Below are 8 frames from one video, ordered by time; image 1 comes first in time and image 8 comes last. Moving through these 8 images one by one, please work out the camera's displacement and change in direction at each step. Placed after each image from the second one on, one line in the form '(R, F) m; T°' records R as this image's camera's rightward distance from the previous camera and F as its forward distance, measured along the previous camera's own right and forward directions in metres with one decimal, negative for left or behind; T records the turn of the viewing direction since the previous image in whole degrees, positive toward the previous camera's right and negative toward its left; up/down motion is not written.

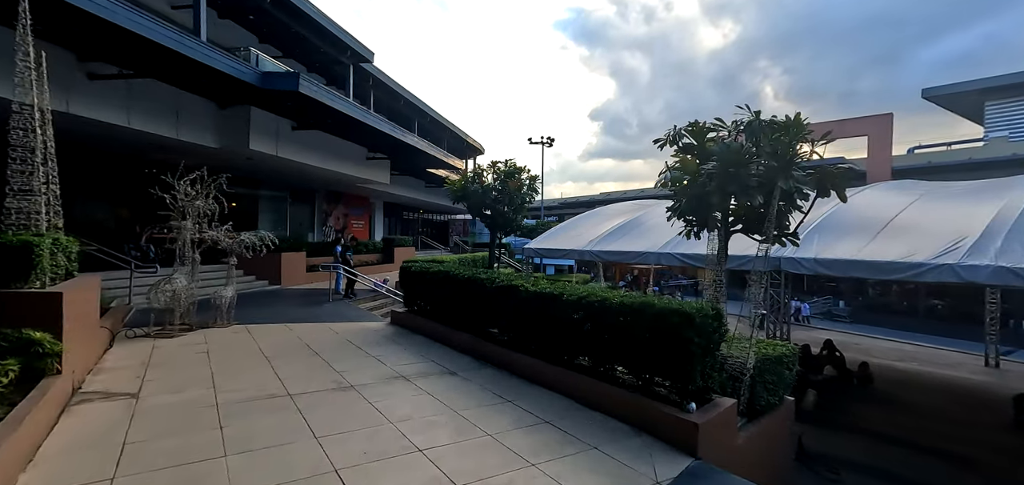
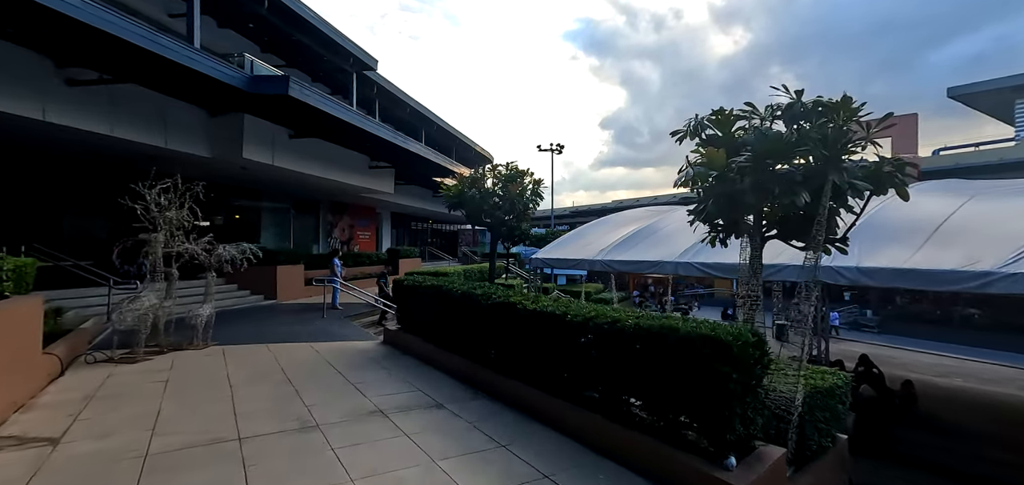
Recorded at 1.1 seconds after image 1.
(+0.2, +0.7) m; -2°
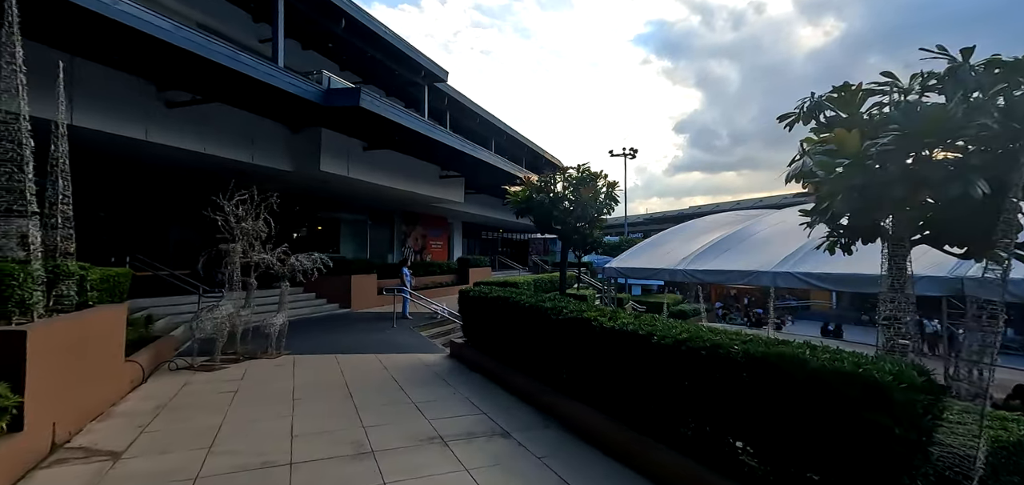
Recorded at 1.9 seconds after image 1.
(0.0, +0.6) m; -9°
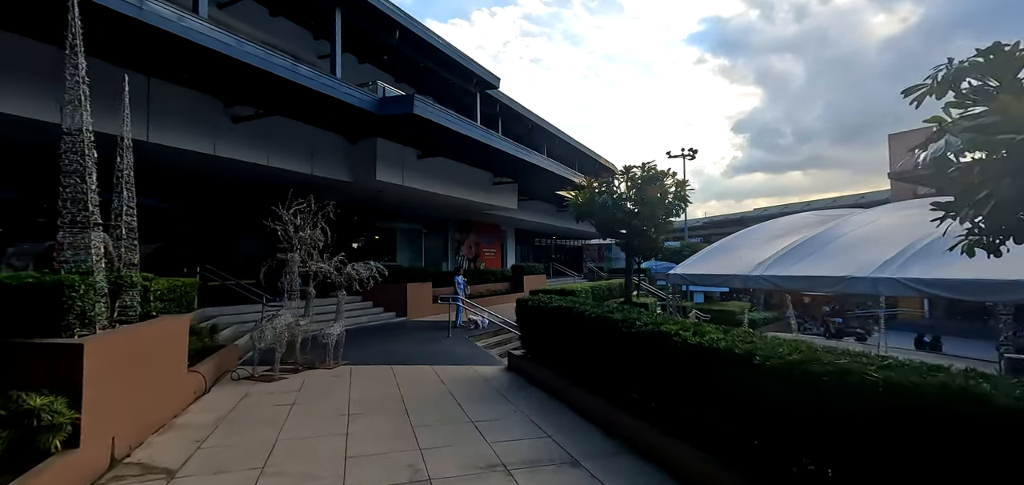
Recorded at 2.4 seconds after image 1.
(-0.1, +0.4) m; -7°
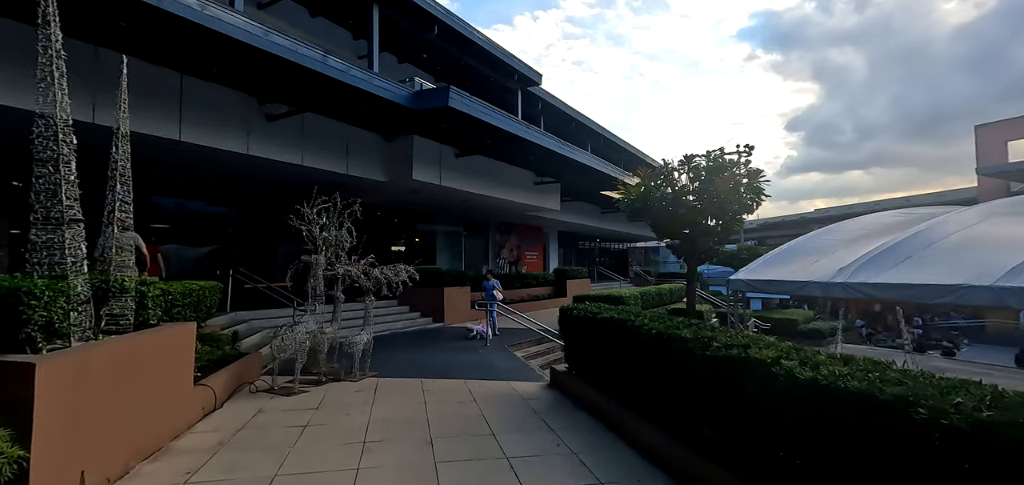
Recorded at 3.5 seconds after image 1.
(0.0, +0.8) m; -6°
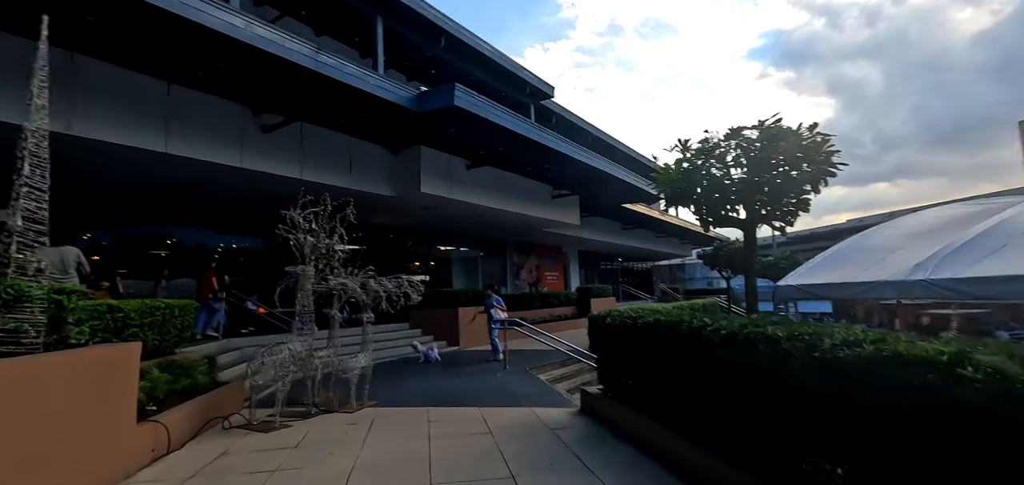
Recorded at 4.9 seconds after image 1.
(0.0, +0.9) m; -3°
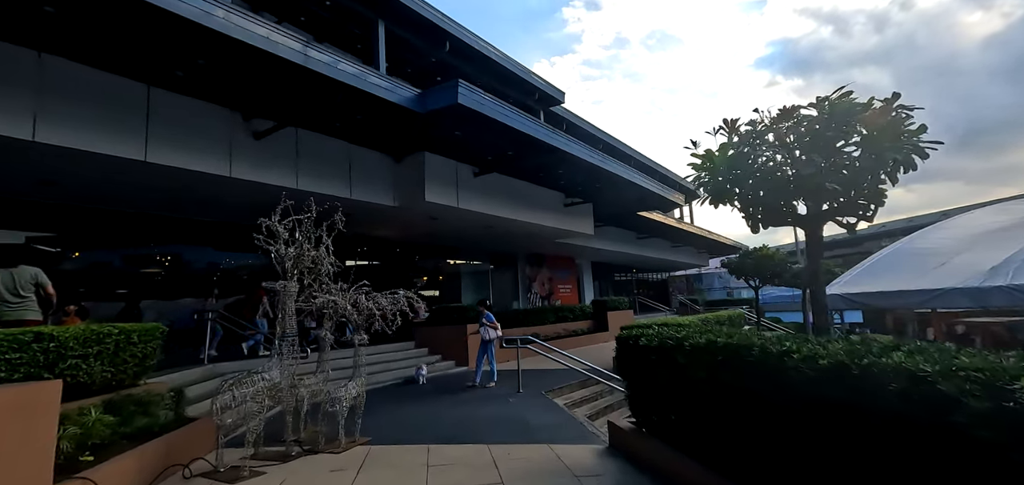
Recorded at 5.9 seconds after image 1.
(0.0, +0.7) m; -1°
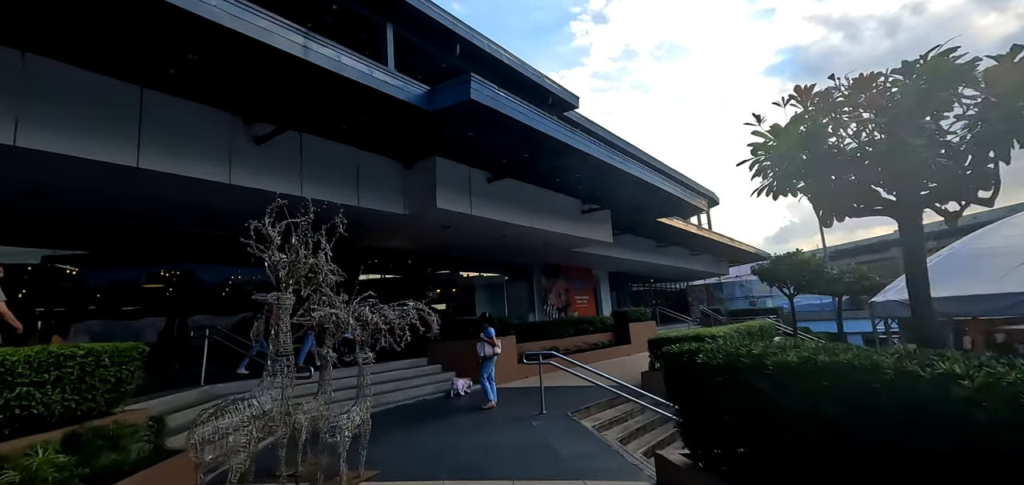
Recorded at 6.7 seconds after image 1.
(-0.1, +0.6) m; -2°
